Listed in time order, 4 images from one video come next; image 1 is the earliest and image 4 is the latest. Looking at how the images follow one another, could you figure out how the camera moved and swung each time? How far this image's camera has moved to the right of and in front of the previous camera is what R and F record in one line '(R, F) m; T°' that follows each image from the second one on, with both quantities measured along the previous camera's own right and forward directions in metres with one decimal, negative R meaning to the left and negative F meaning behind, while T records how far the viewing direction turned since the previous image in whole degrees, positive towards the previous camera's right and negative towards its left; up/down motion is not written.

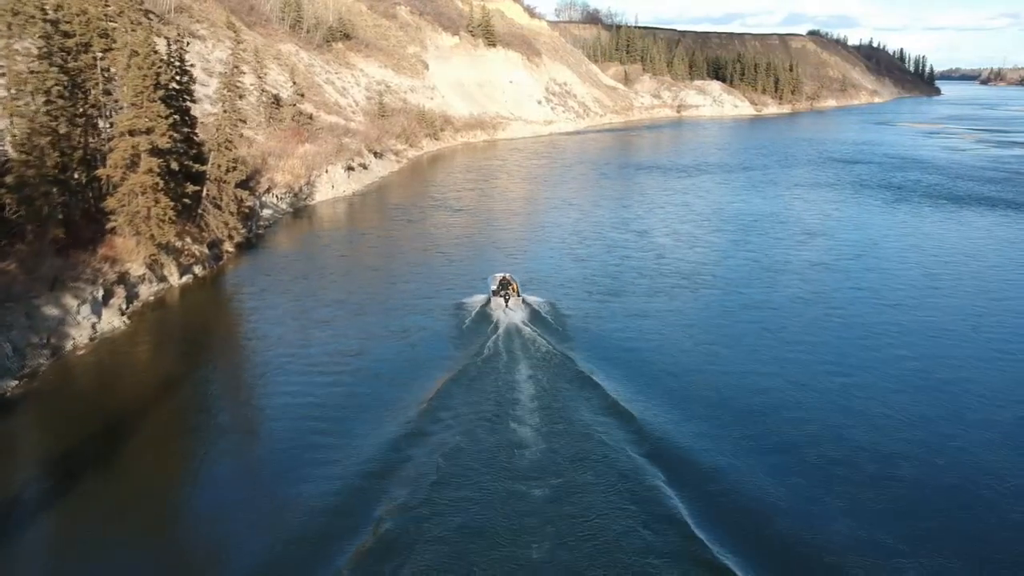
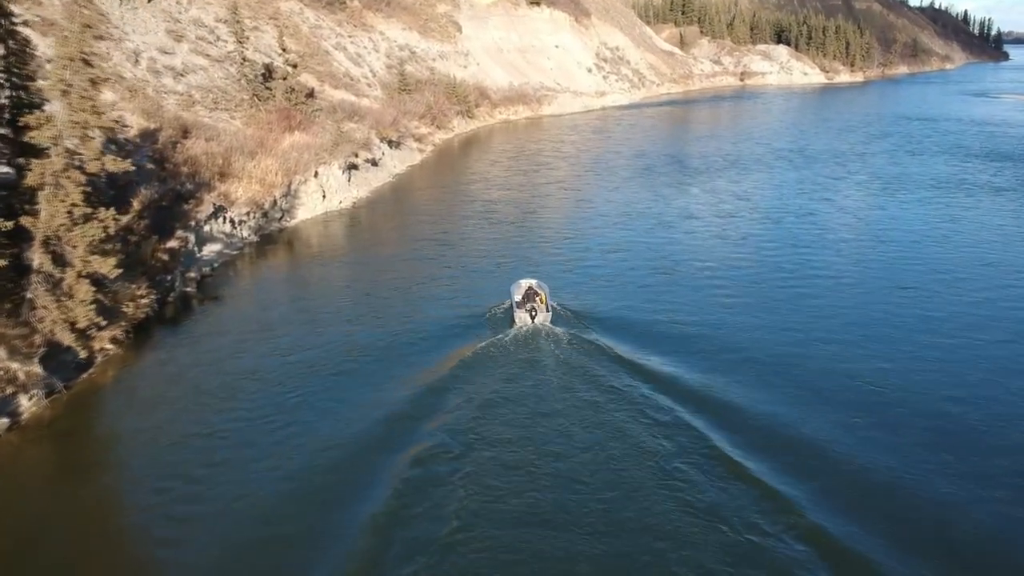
(-0.8, +10.7) m; -2°
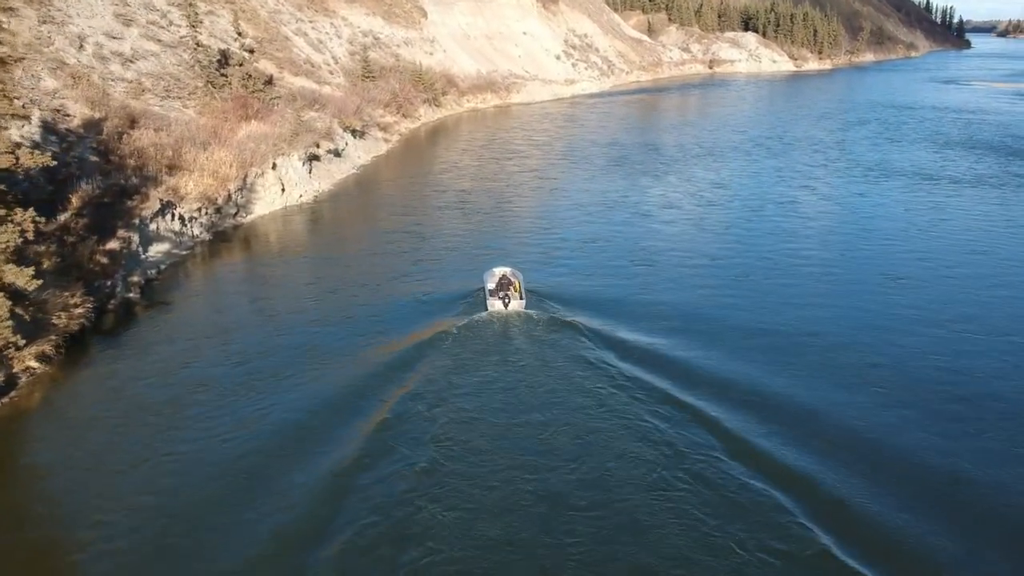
(-0.2, +1.5) m; +2°
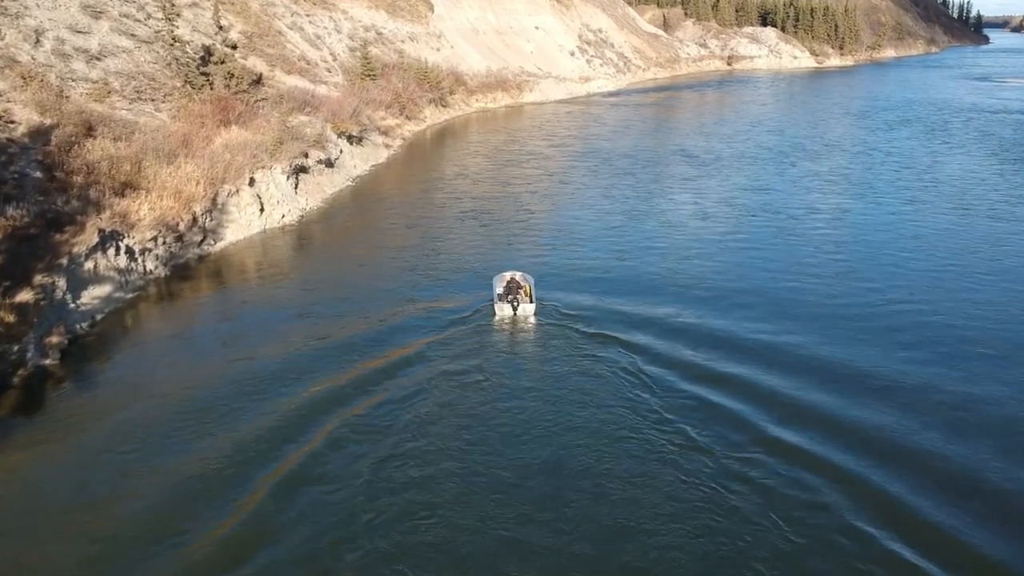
(-0.3, +3.8) m; 0°
